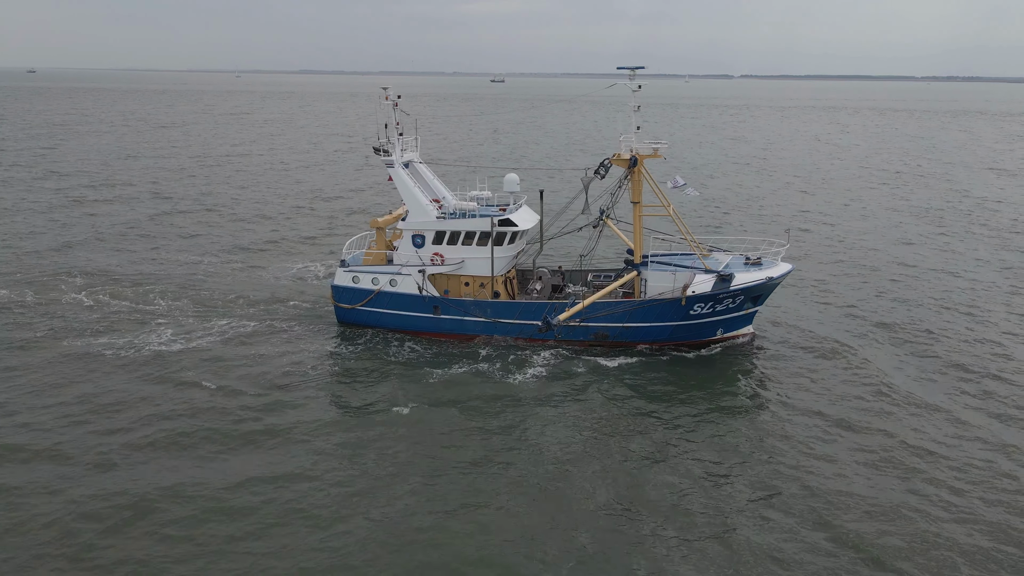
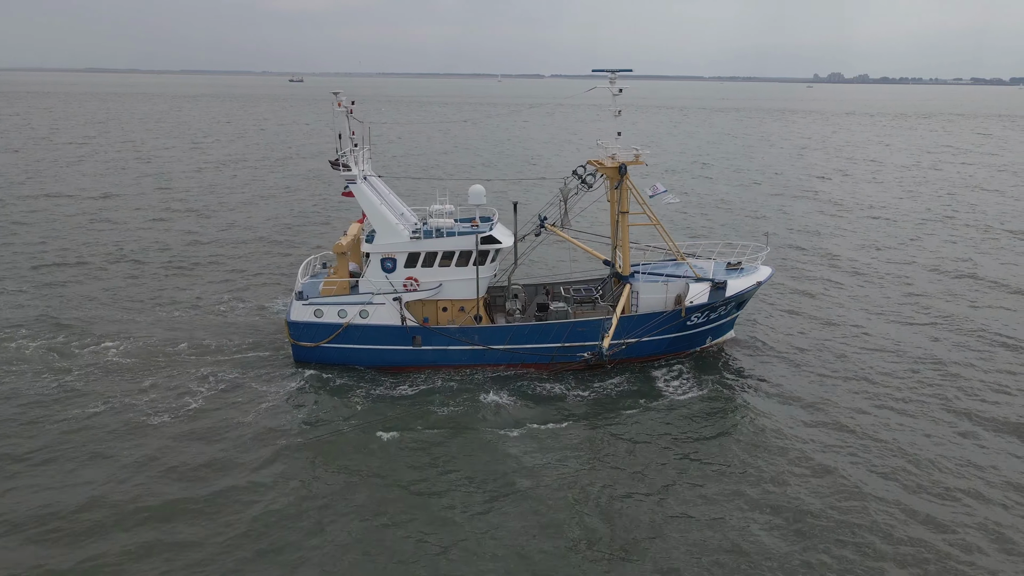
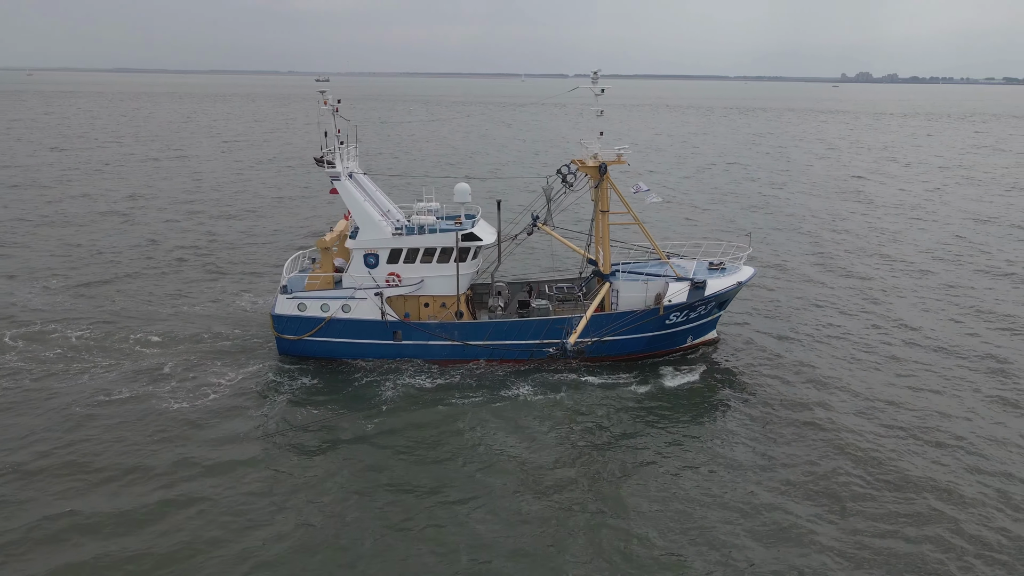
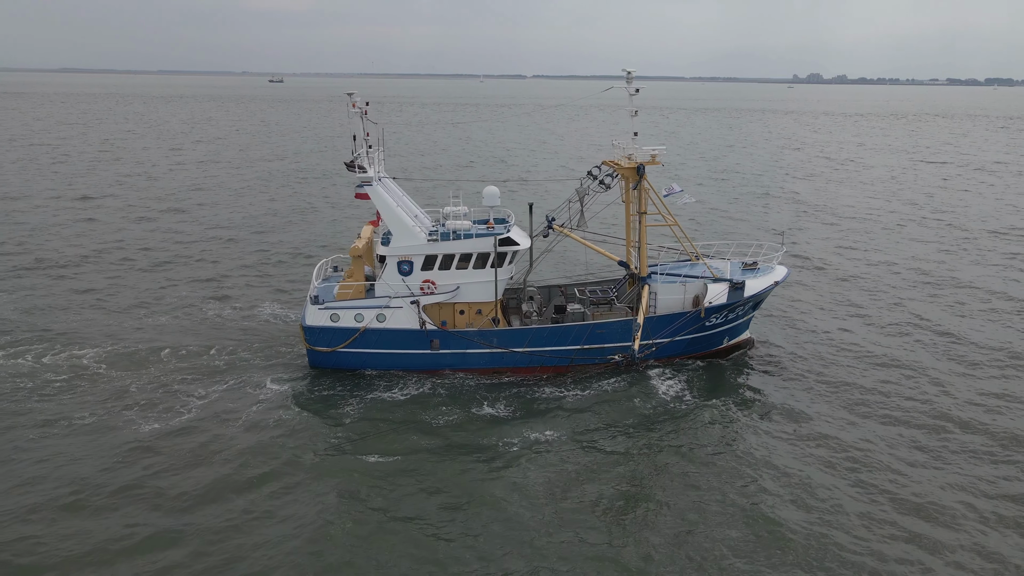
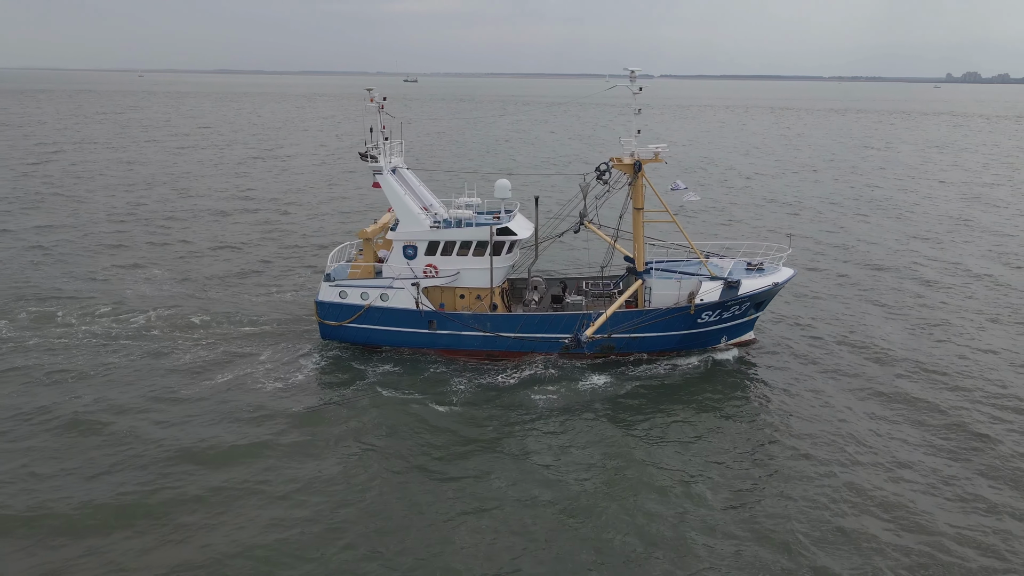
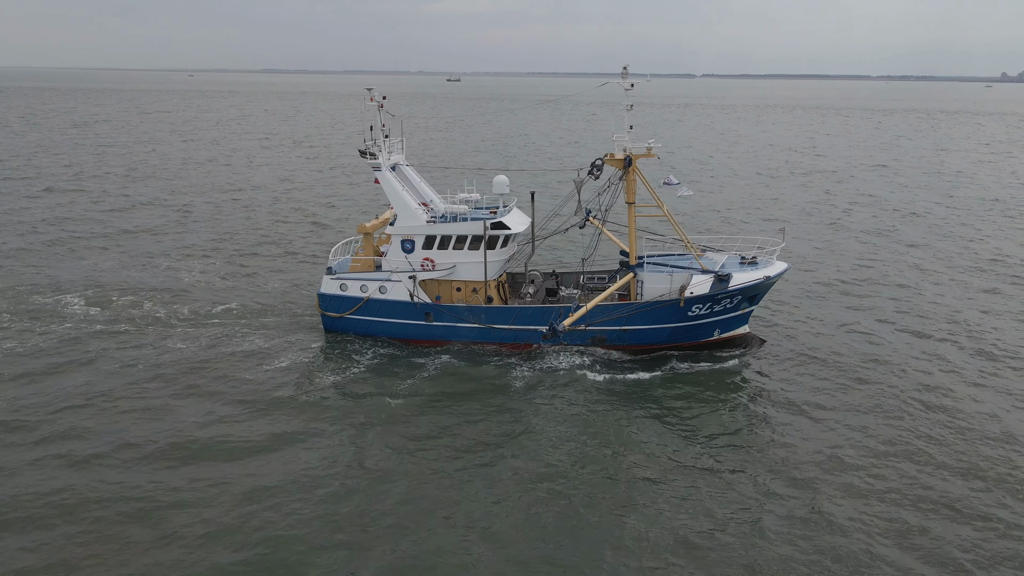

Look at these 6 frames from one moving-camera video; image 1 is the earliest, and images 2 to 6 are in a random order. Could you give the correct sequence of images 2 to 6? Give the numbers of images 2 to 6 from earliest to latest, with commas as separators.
6, 5, 3, 2, 4
